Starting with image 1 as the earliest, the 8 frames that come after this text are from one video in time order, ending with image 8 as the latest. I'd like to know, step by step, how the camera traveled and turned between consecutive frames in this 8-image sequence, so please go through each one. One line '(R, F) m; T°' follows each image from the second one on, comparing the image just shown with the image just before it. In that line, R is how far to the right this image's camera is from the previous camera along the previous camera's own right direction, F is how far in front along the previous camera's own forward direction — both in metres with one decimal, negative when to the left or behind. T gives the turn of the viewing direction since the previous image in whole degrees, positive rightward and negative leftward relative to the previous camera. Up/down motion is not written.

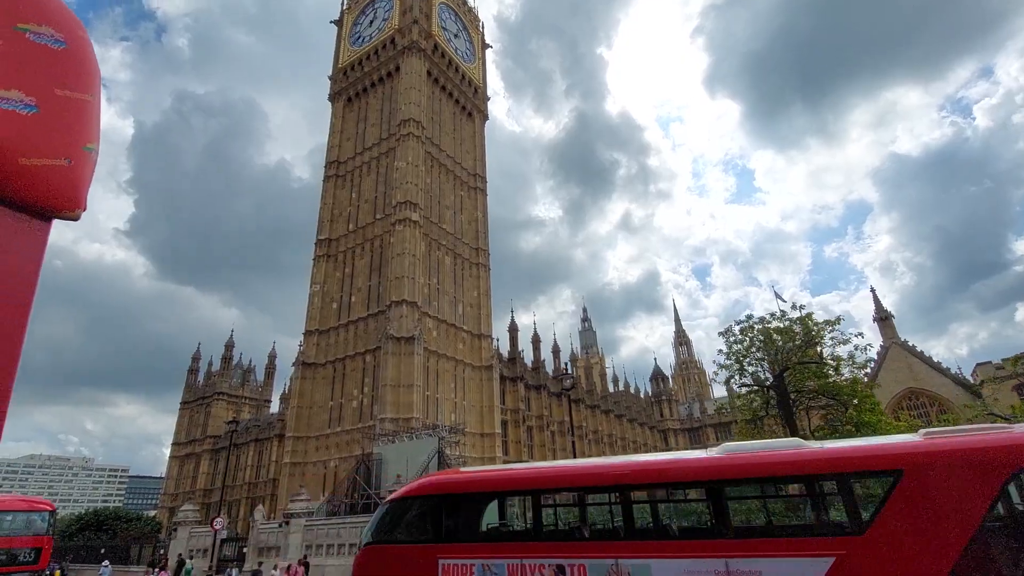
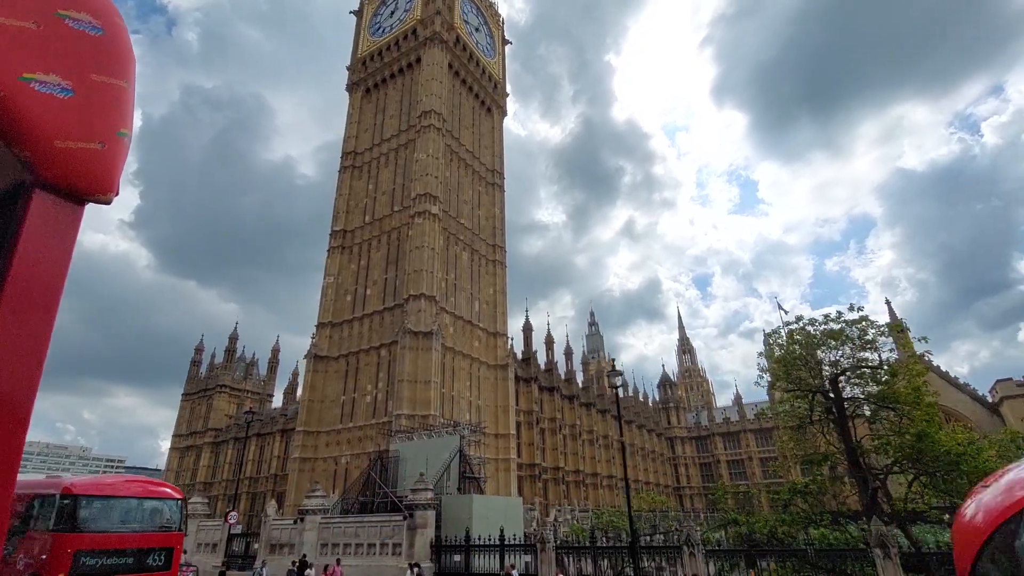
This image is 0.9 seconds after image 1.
(-1.3, +0.9) m; 0°
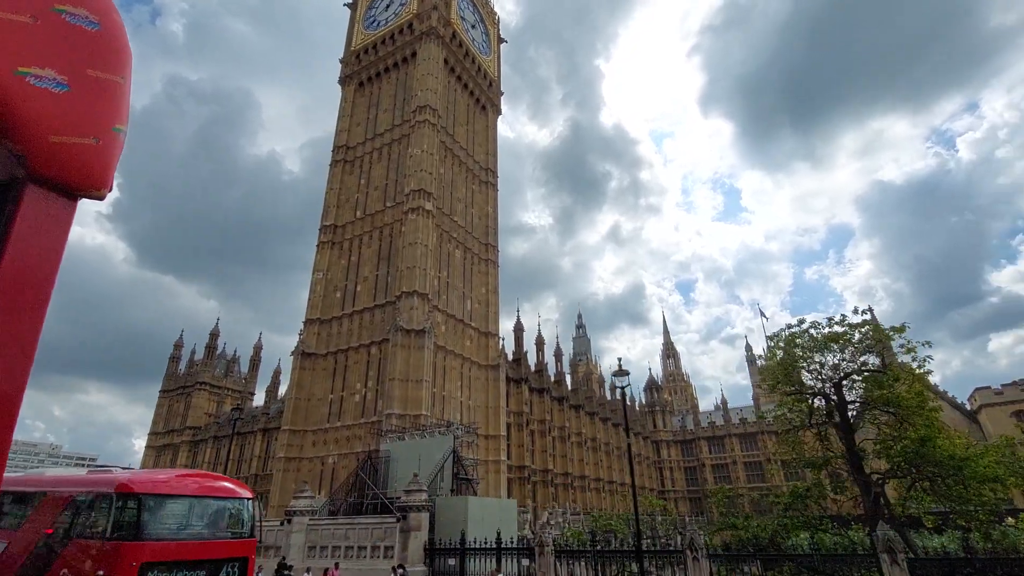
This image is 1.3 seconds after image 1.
(-0.6, +0.4) m; +2°
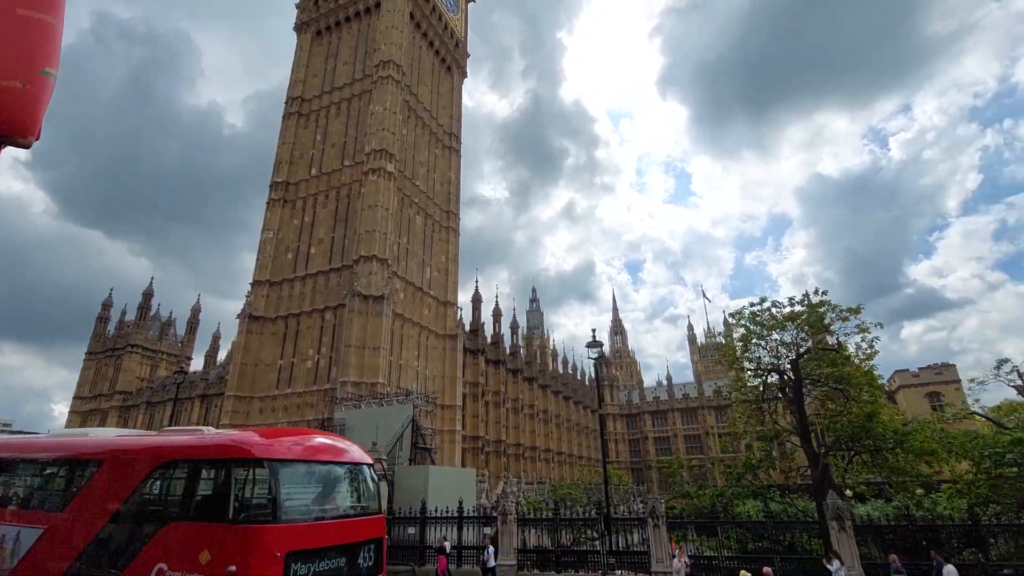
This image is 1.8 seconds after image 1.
(-0.7, +0.5) m; +6°
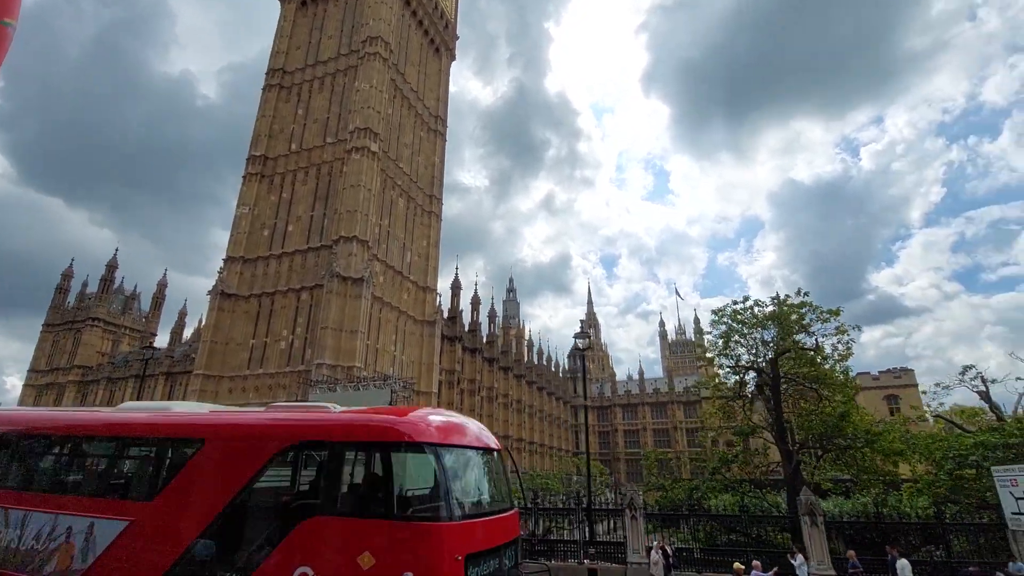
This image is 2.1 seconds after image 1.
(-0.4, +0.2) m; +3°
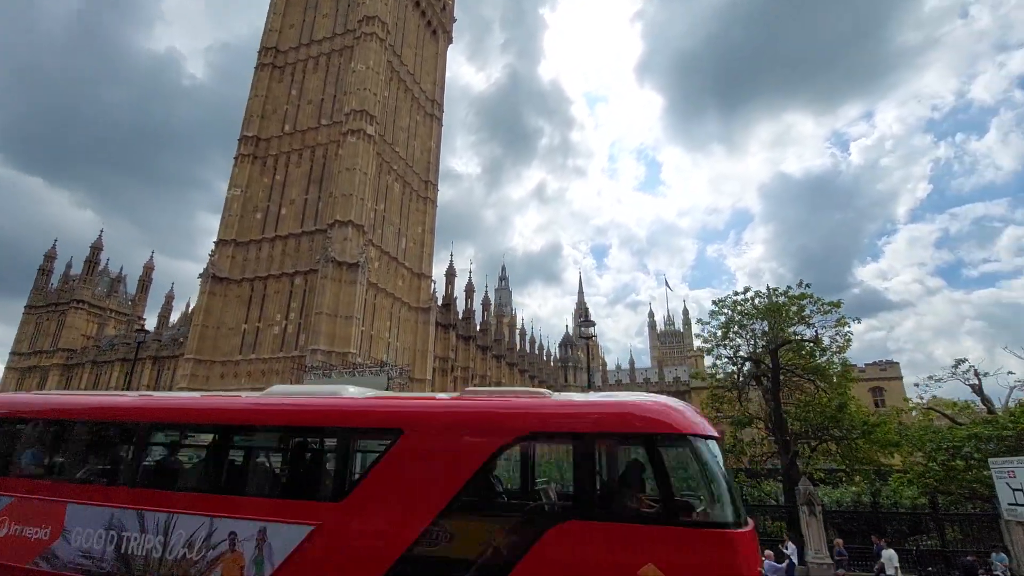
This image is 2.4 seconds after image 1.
(-0.4, +0.2) m; +1°
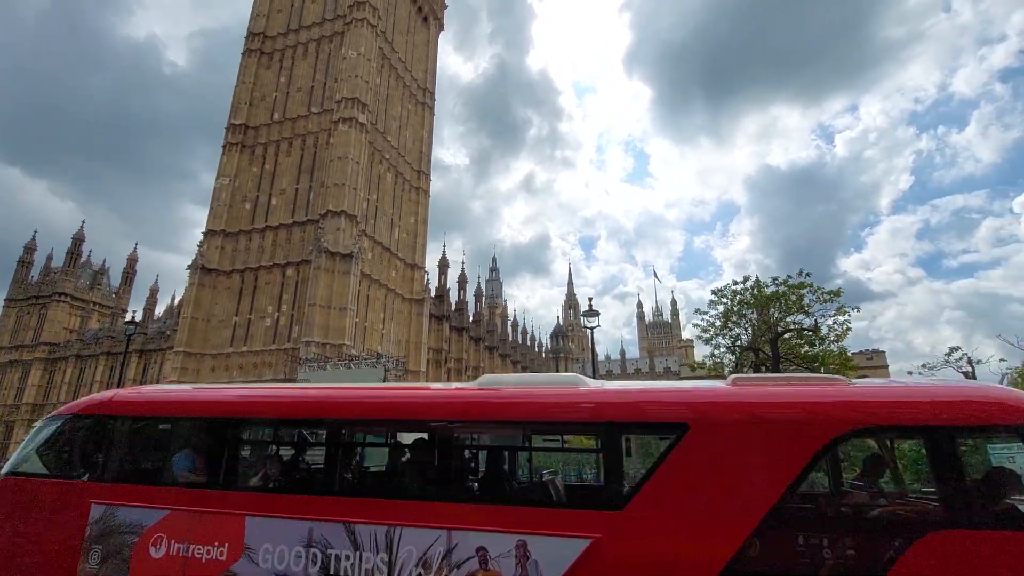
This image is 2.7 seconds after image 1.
(-0.4, +0.2) m; +1°
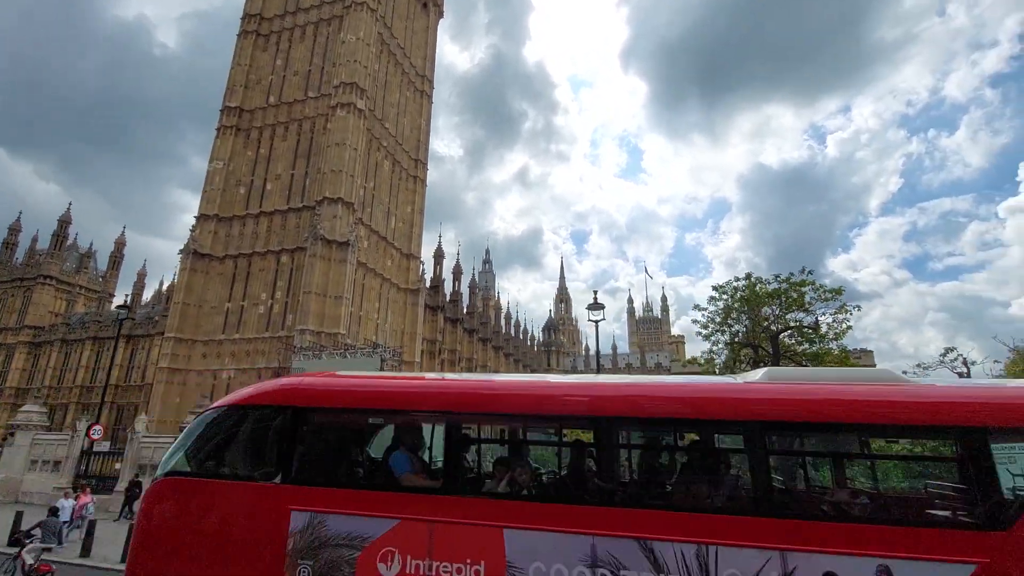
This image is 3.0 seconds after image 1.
(-0.4, +0.2) m; +1°
